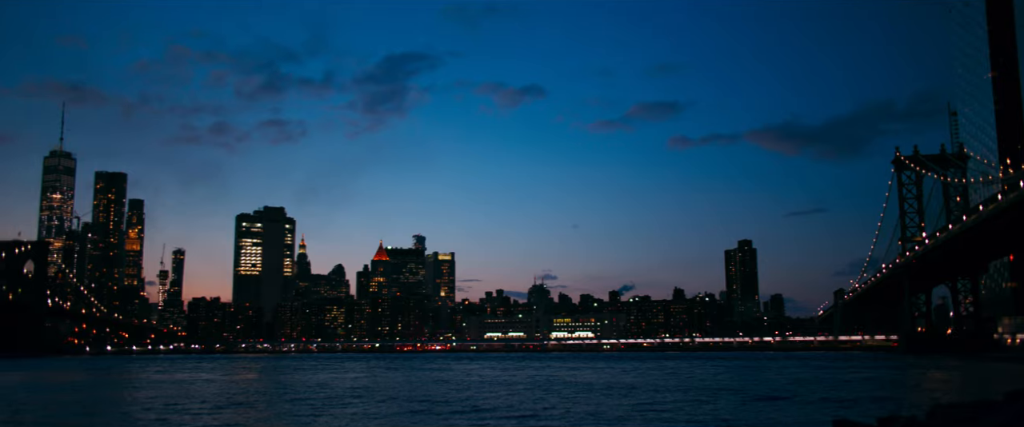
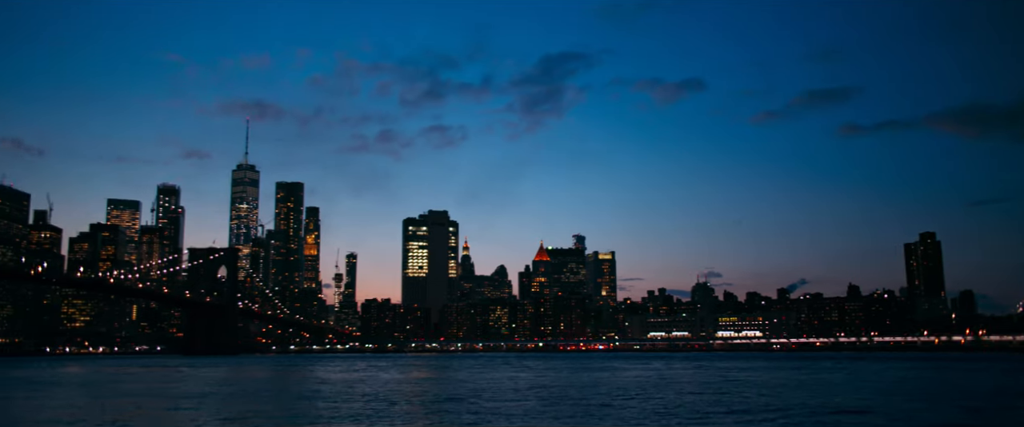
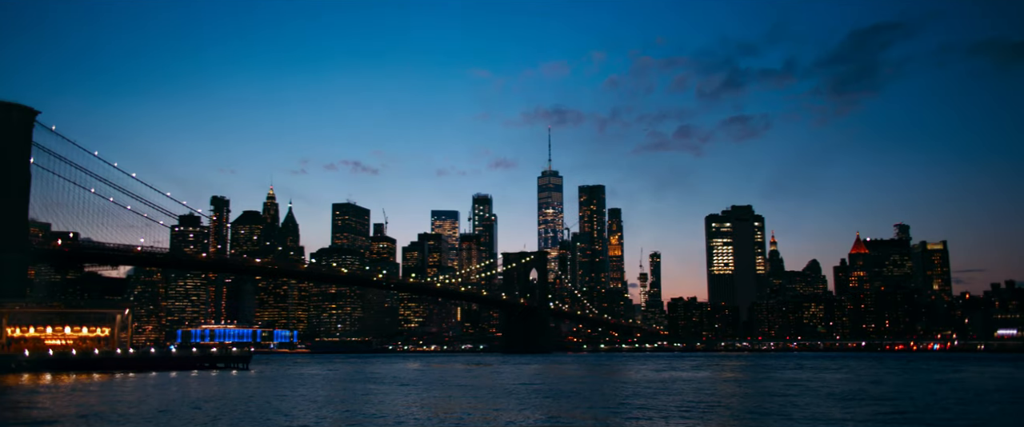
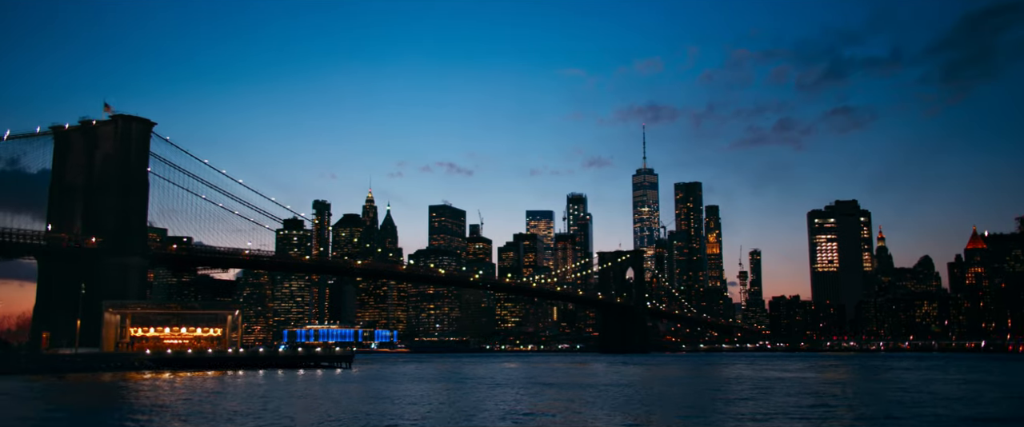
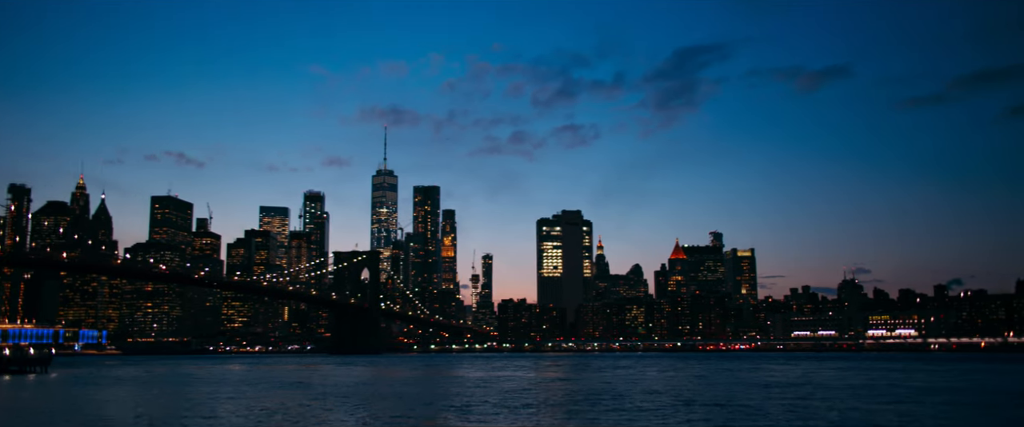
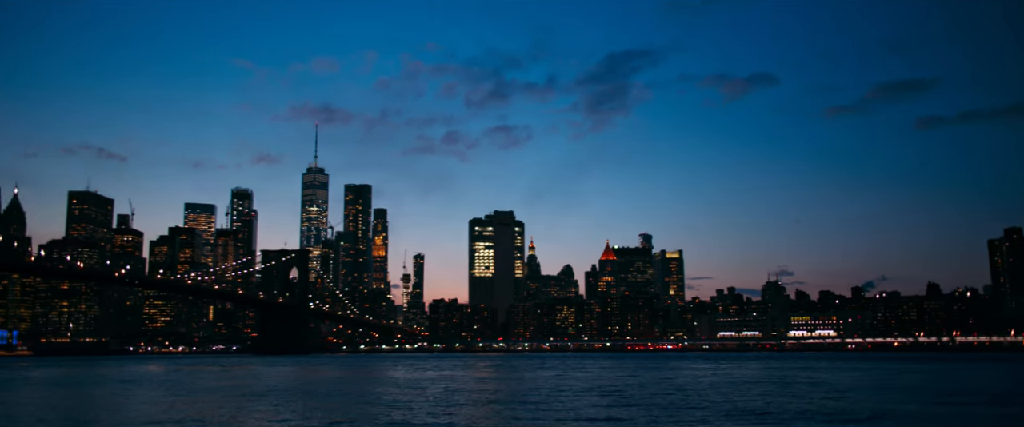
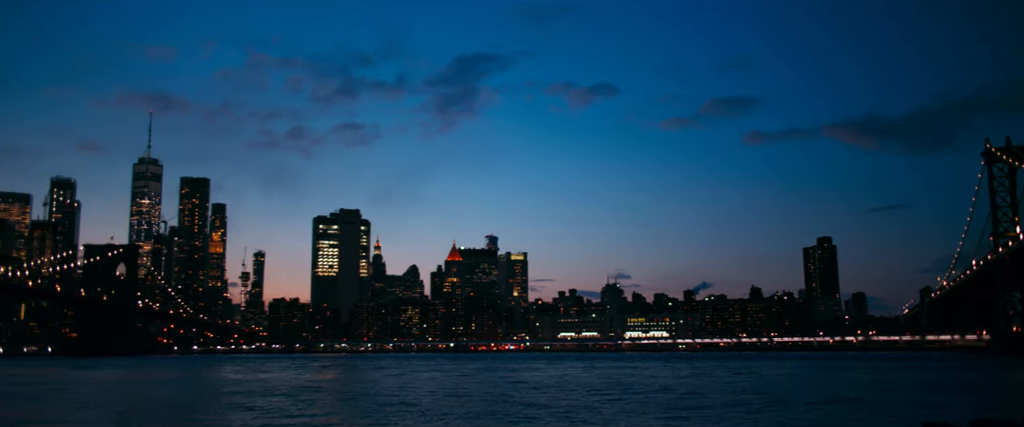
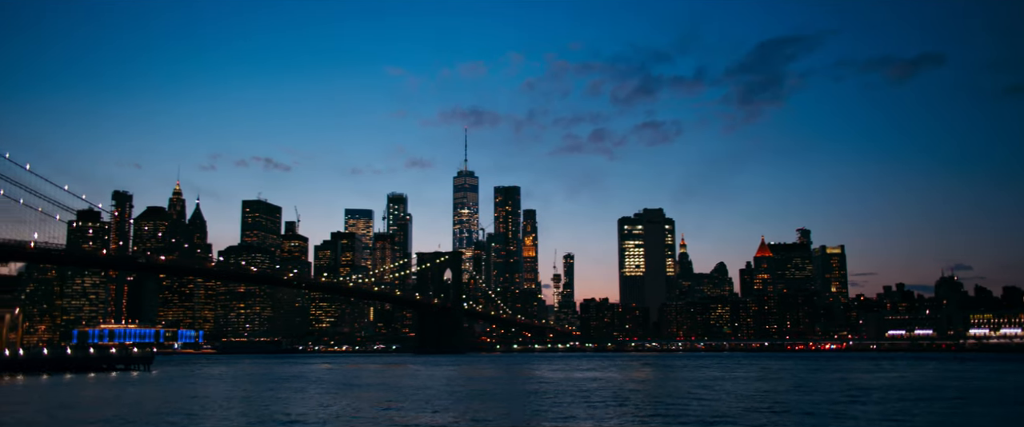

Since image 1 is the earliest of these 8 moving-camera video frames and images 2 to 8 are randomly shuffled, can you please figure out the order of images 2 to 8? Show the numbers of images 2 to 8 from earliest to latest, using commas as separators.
7, 2, 6, 5, 8, 3, 4
